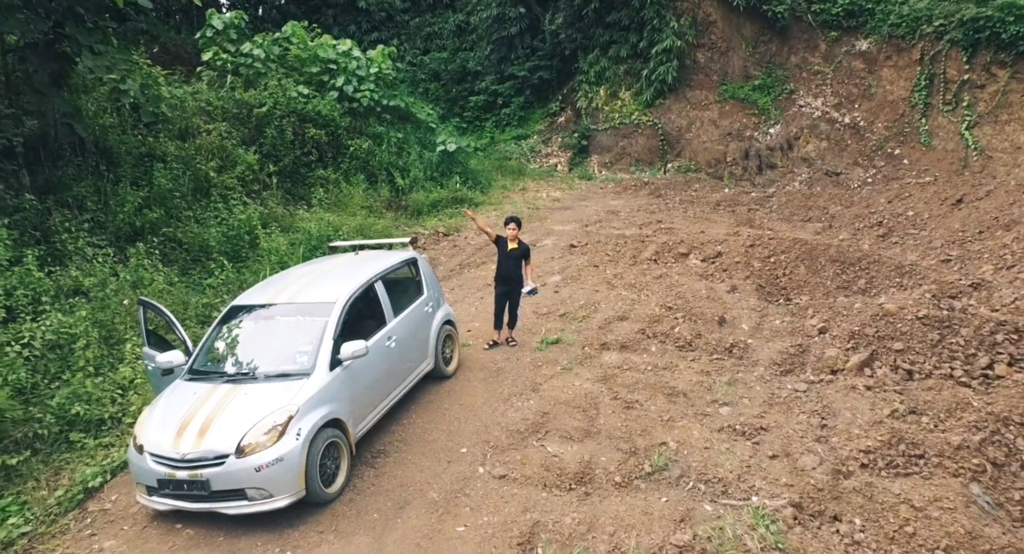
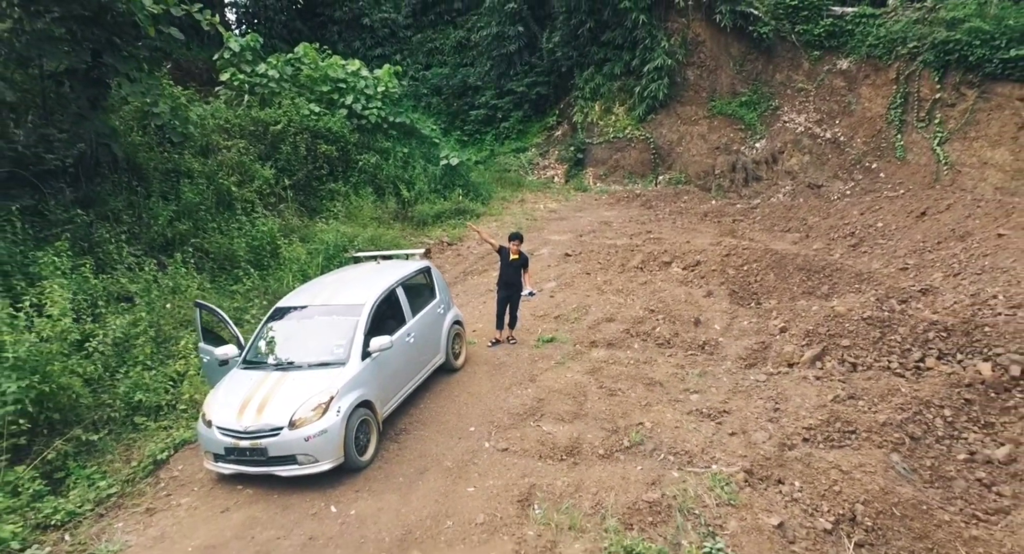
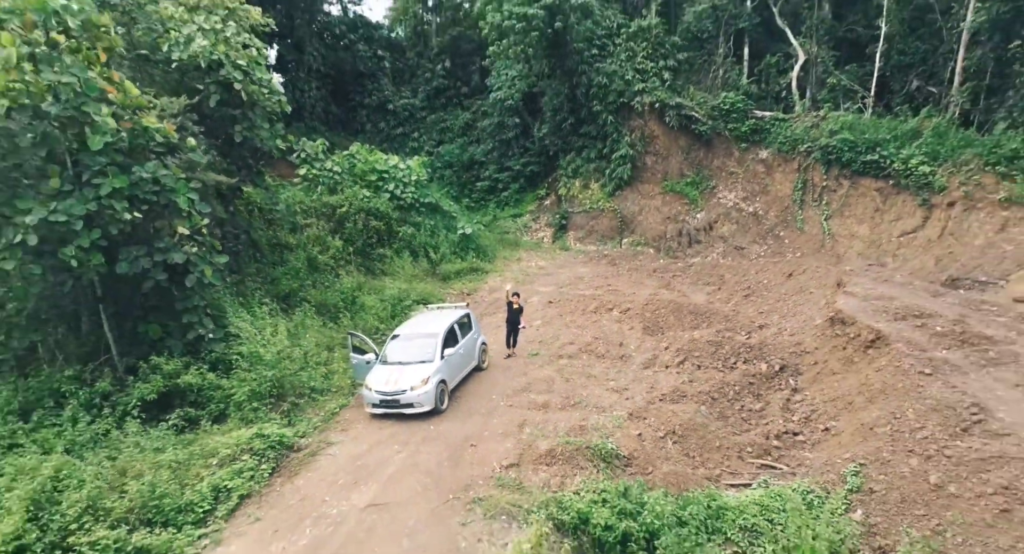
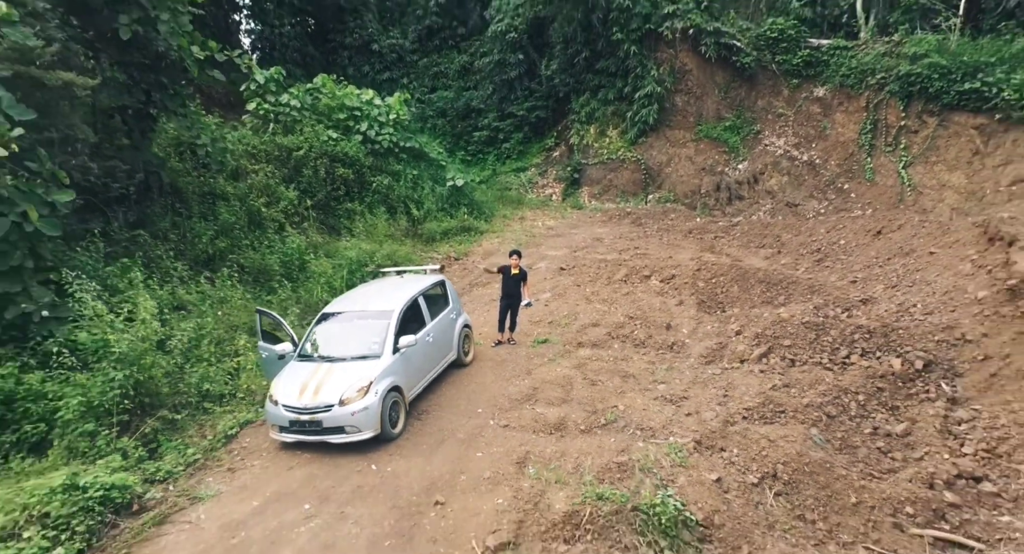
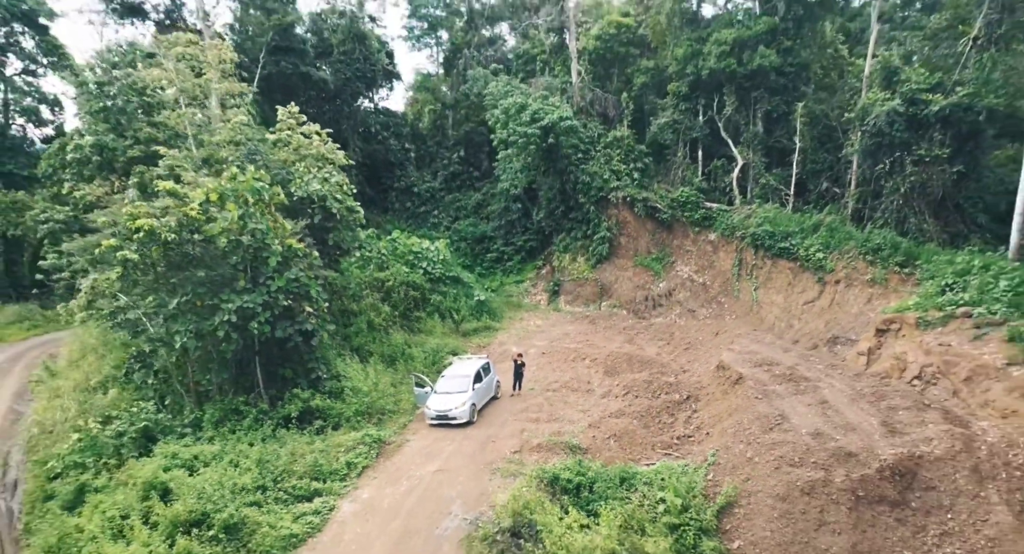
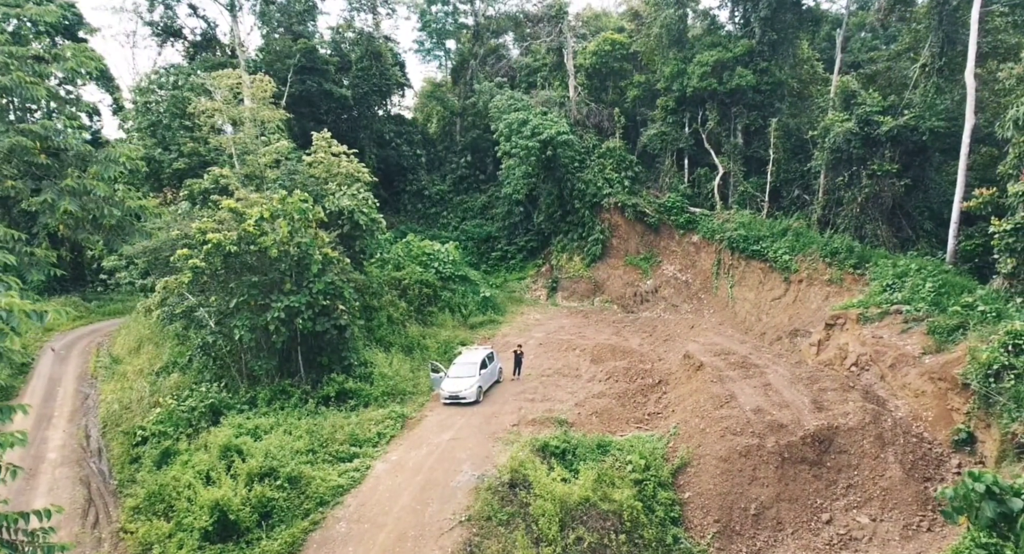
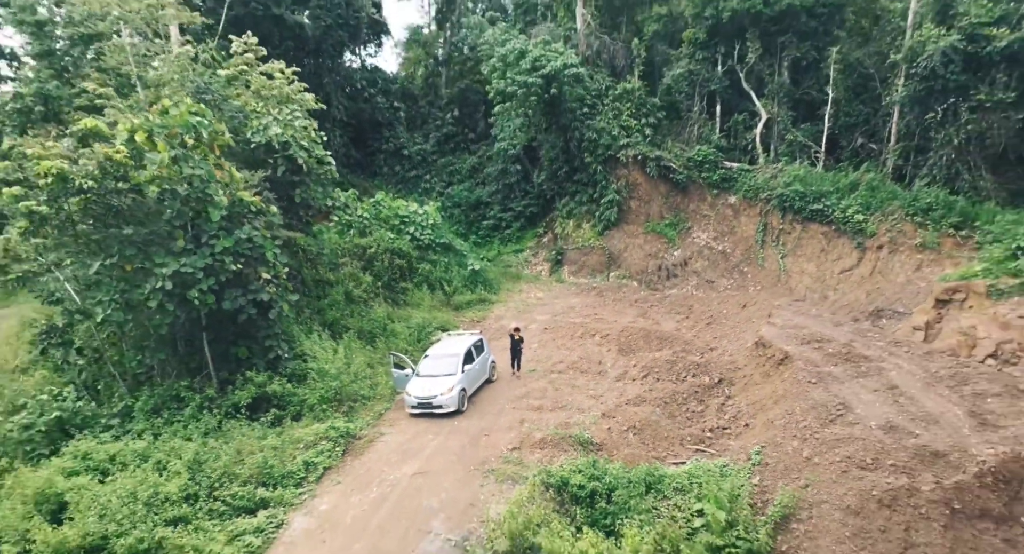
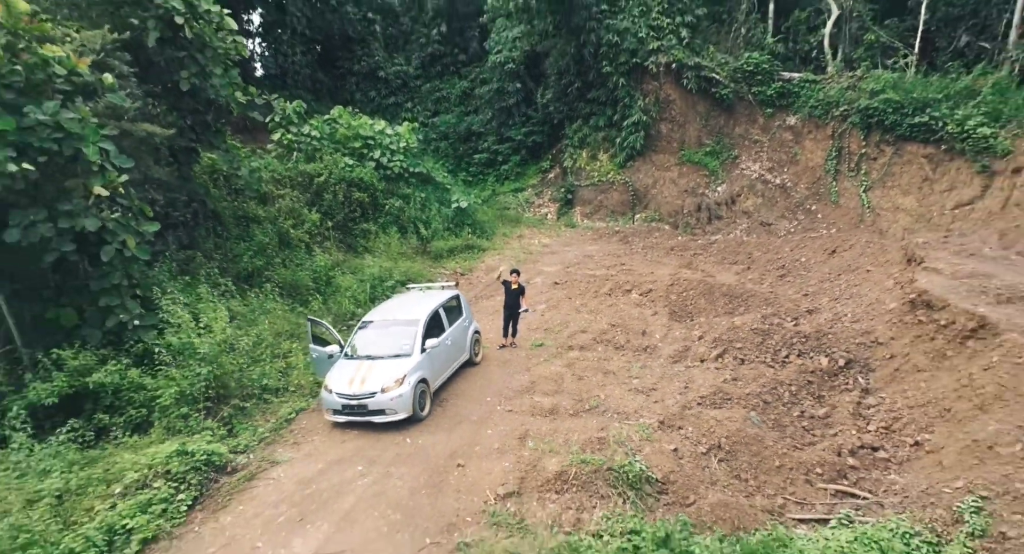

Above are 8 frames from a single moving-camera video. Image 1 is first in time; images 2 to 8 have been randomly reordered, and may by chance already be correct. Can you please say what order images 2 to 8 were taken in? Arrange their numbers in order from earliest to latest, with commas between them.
2, 4, 8, 3, 7, 5, 6
